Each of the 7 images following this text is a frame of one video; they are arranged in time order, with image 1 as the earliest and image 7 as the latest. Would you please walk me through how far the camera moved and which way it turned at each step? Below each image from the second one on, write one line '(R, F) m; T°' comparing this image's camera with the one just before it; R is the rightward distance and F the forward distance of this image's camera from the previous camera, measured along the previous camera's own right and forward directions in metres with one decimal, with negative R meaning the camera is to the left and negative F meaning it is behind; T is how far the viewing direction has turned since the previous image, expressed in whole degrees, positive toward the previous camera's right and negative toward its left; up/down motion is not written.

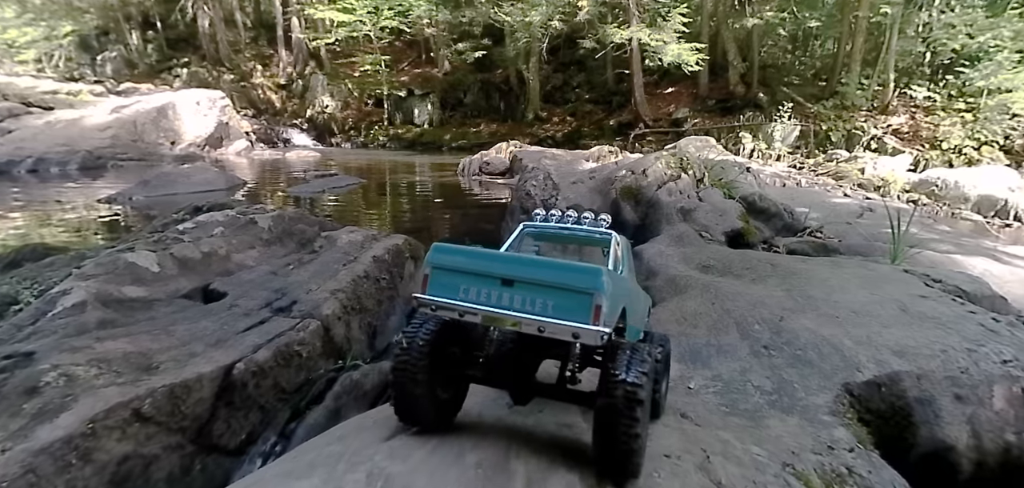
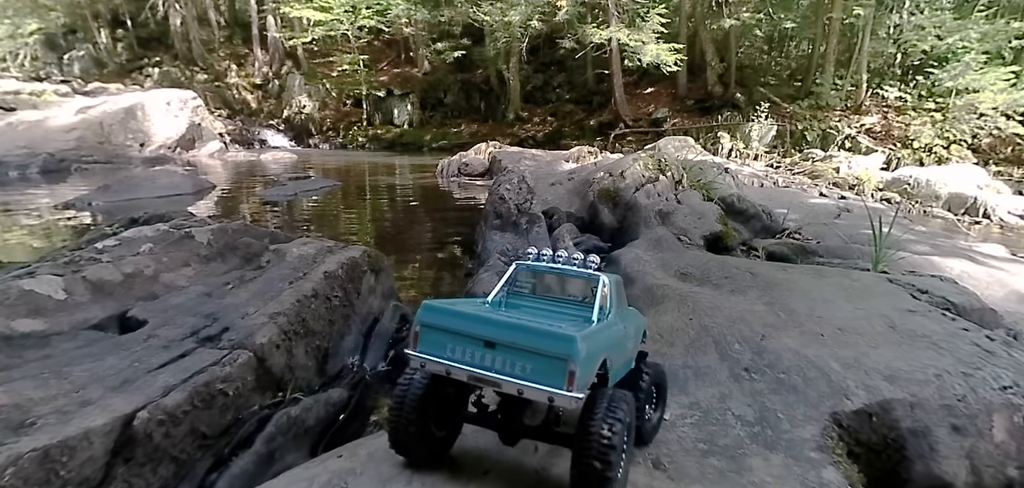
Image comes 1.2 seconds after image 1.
(+0.2, +0.5) m; +2°
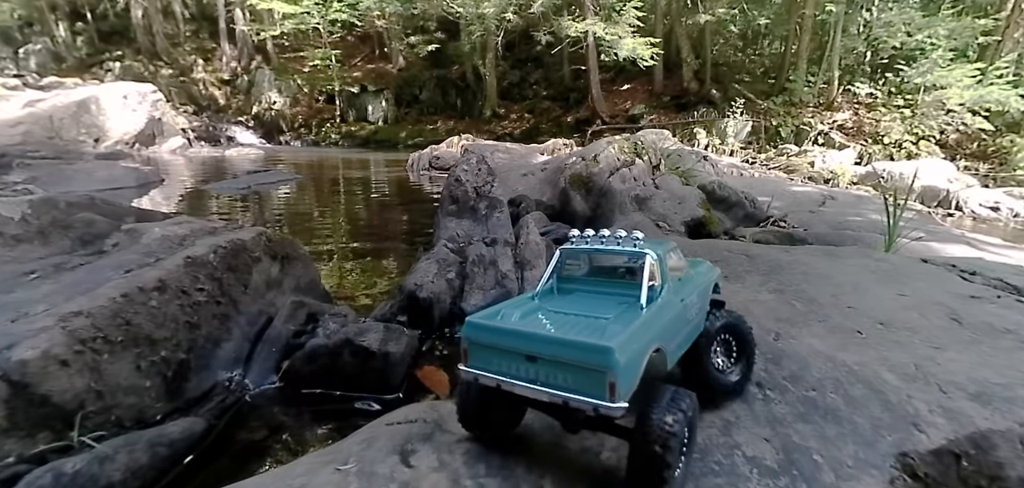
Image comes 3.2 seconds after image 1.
(+0.5, +1.5) m; +2°
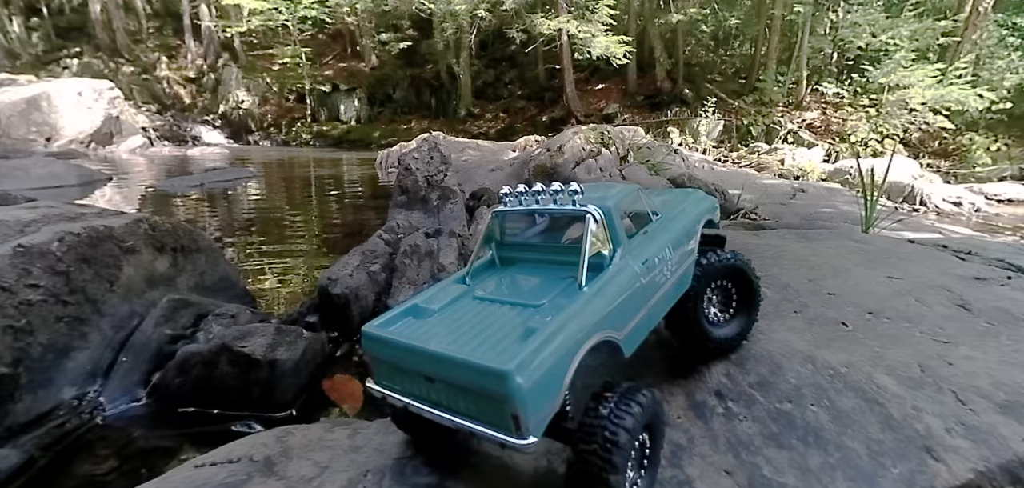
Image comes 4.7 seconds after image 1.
(+0.5, +0.8) m; +3°
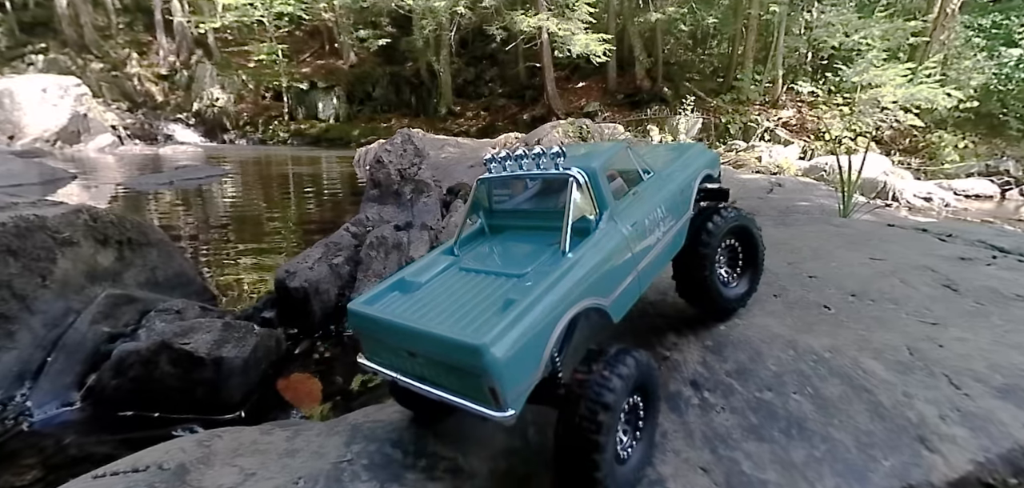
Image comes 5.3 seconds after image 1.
(+0.1, +0.2) m; +2°
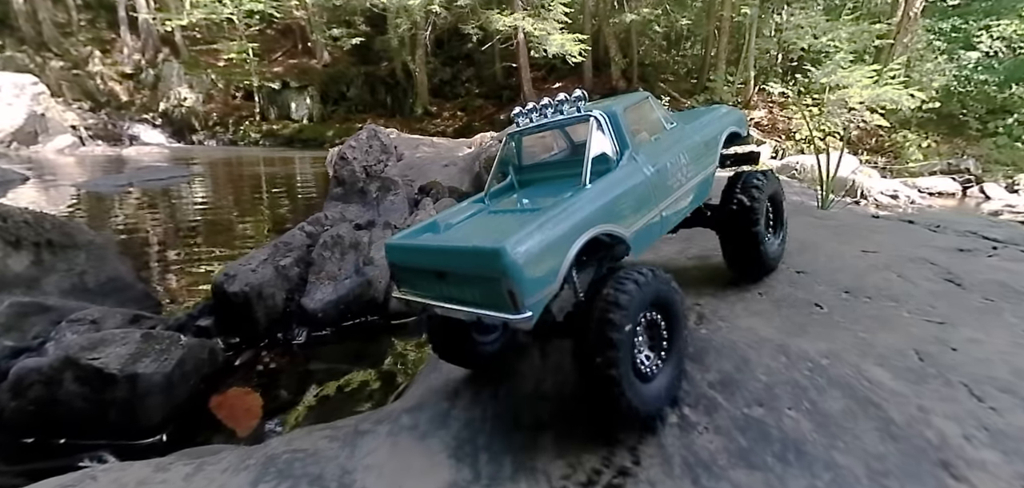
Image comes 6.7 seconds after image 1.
(+0.1, +0.3) m; +2°
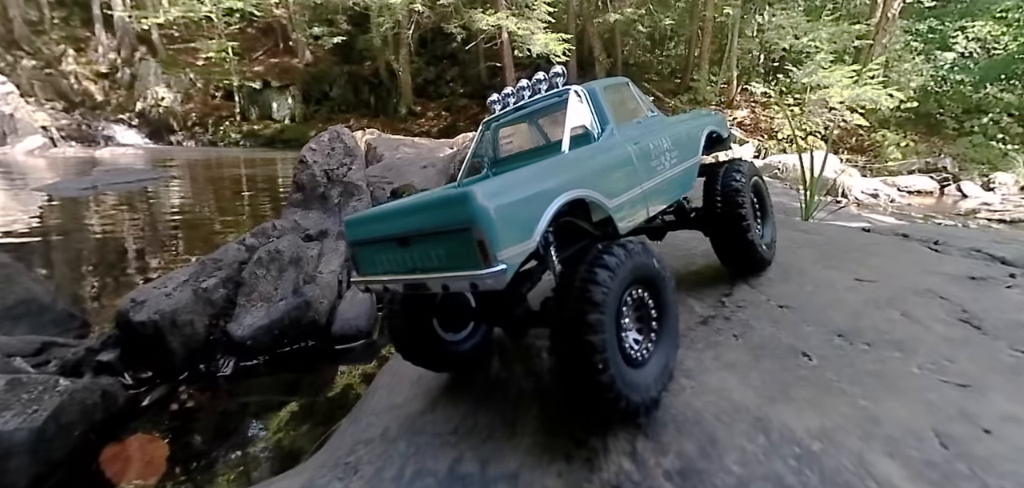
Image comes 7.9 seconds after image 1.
(+0.3, +0.5) m; +1°
